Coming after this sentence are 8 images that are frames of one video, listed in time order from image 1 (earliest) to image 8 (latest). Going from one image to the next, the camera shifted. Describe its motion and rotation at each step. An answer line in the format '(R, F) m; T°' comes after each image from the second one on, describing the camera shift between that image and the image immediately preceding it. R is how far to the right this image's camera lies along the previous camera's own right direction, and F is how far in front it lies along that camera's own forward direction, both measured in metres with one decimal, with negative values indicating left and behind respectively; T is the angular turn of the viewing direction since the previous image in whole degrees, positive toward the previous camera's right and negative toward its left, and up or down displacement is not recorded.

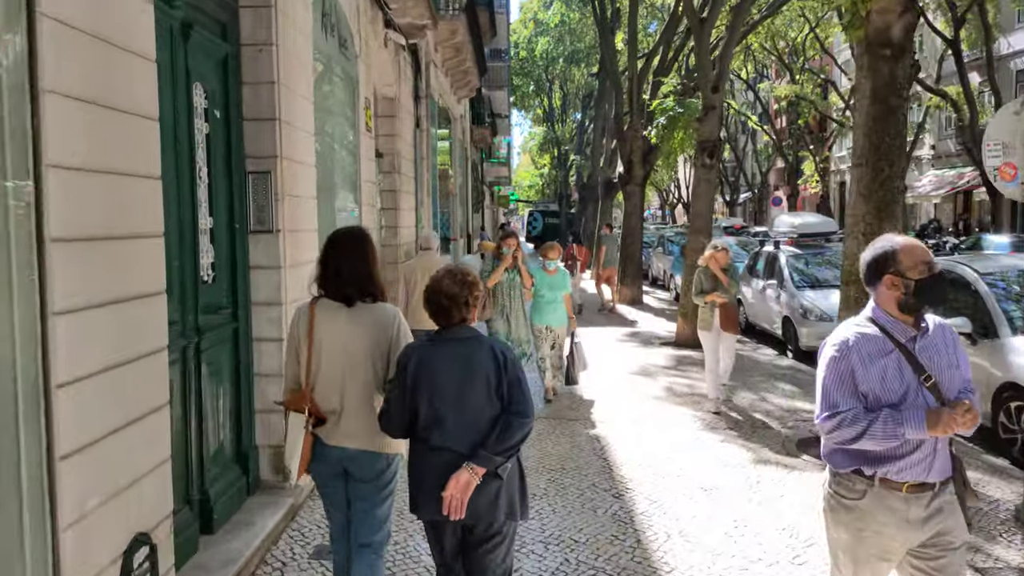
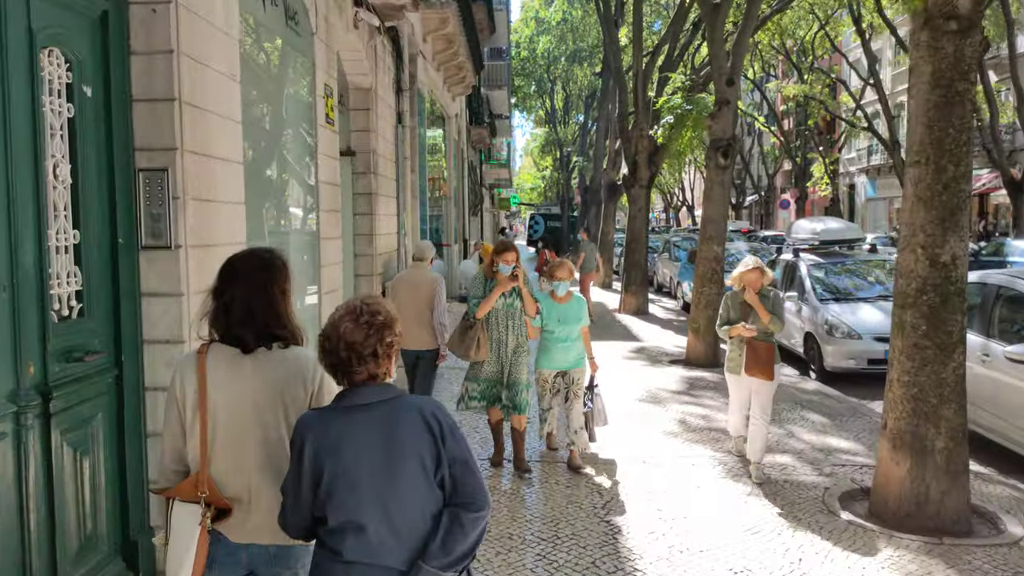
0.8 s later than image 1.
(+0.1, +1.0) m; 0°
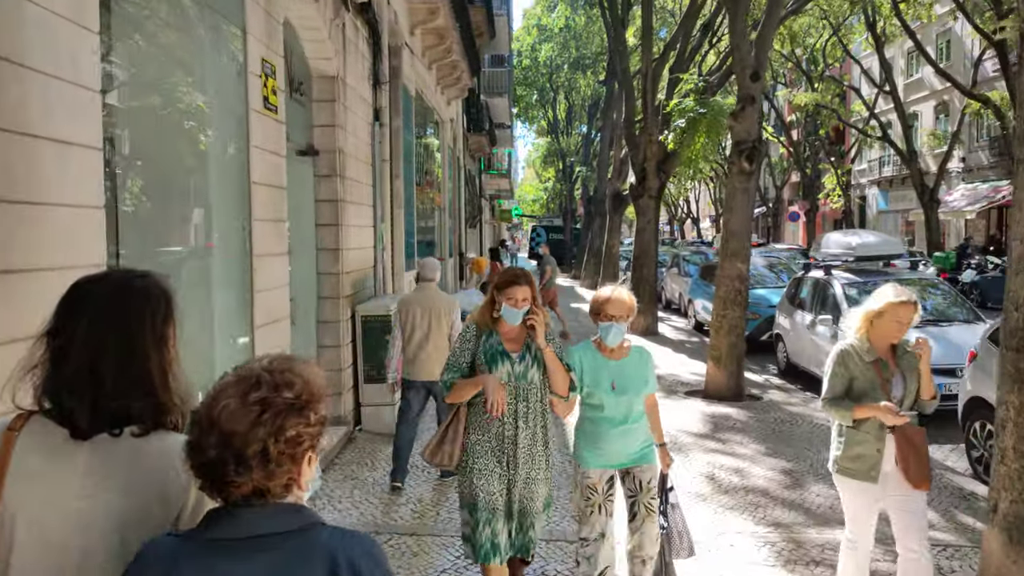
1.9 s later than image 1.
(+0.1, +1.2) m; 0°
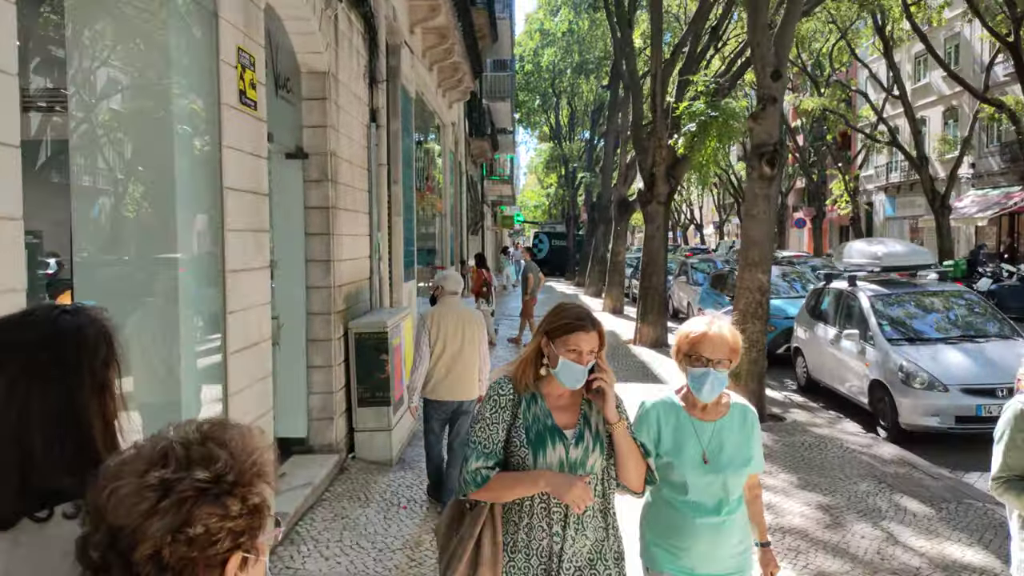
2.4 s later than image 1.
(0.0, +0.6) m; 0°
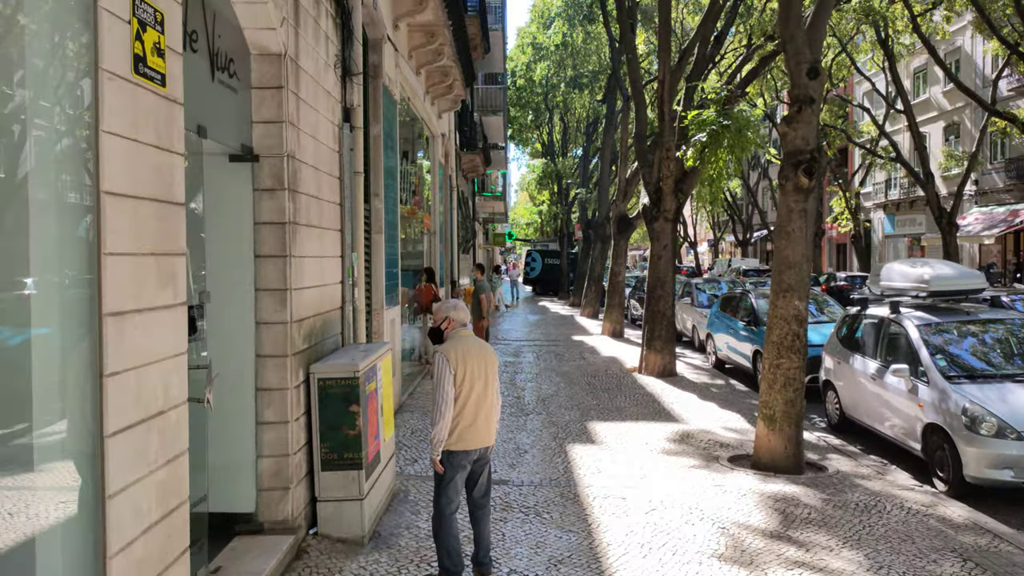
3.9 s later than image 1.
(-0.1, +1.1) m; +1°
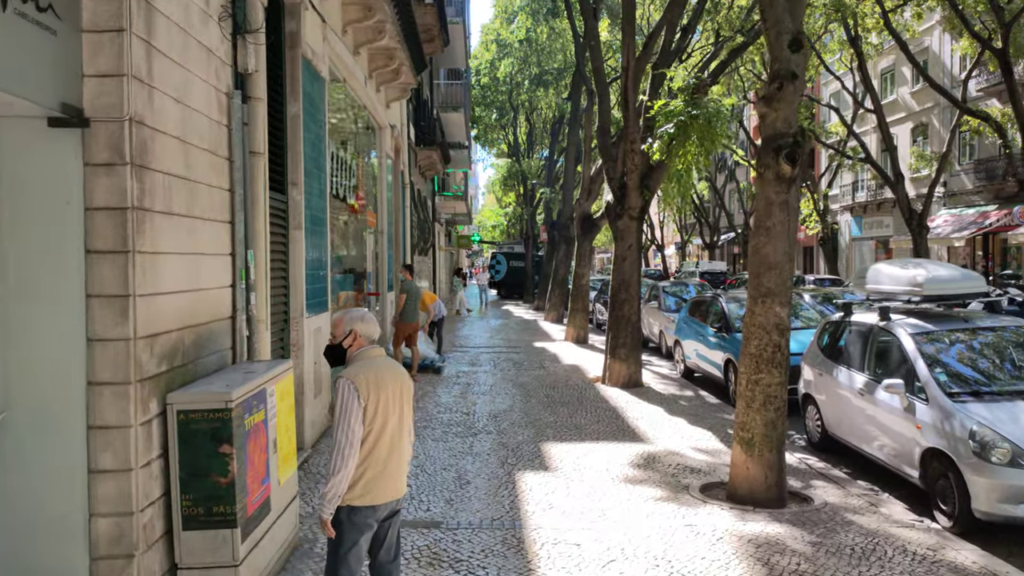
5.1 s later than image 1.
(+0.3, +1.1) m; +2°
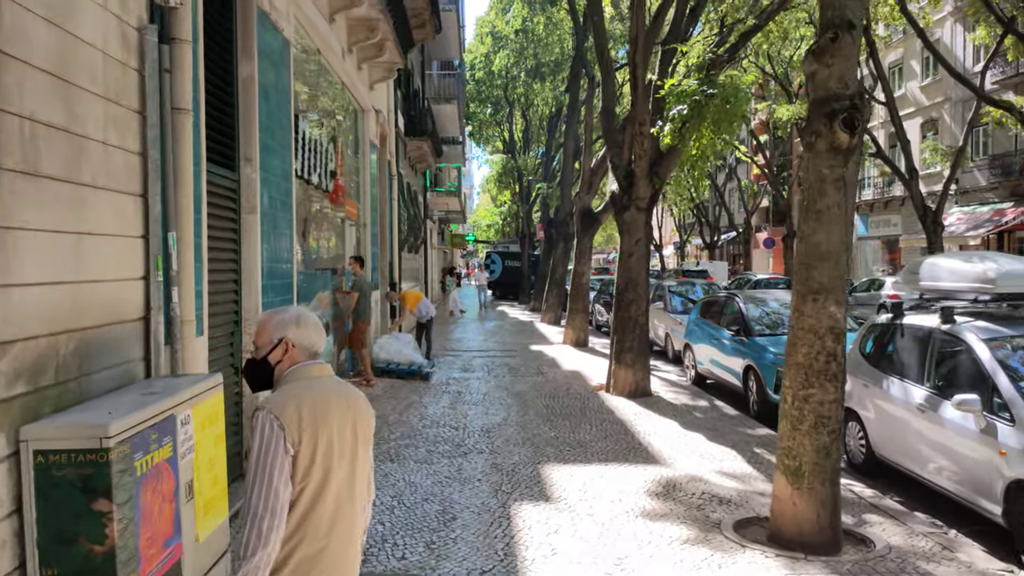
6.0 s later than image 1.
(0.0, +1.1) m; 0°
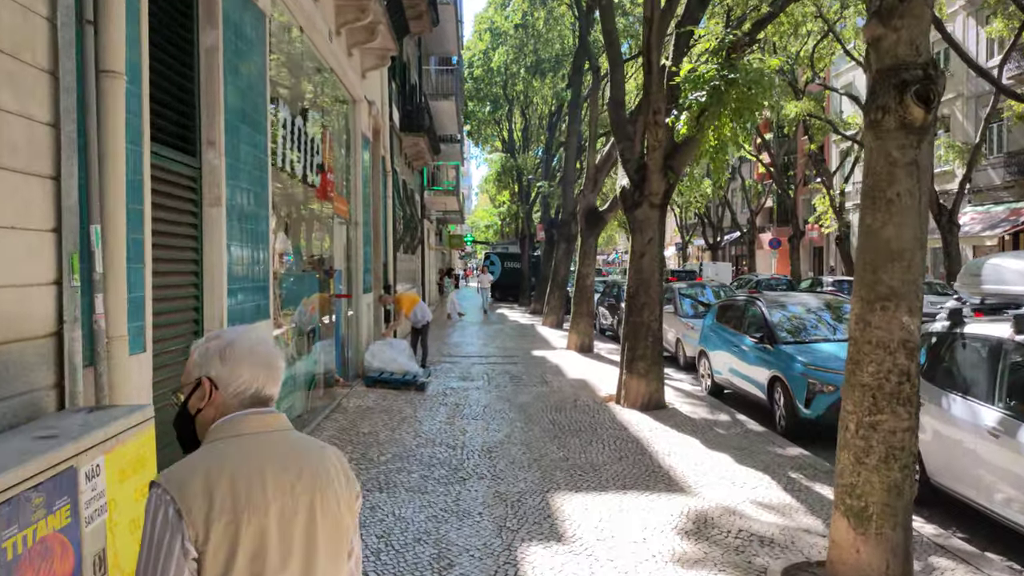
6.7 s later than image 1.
(-0.1, +0.8) m; 0°
